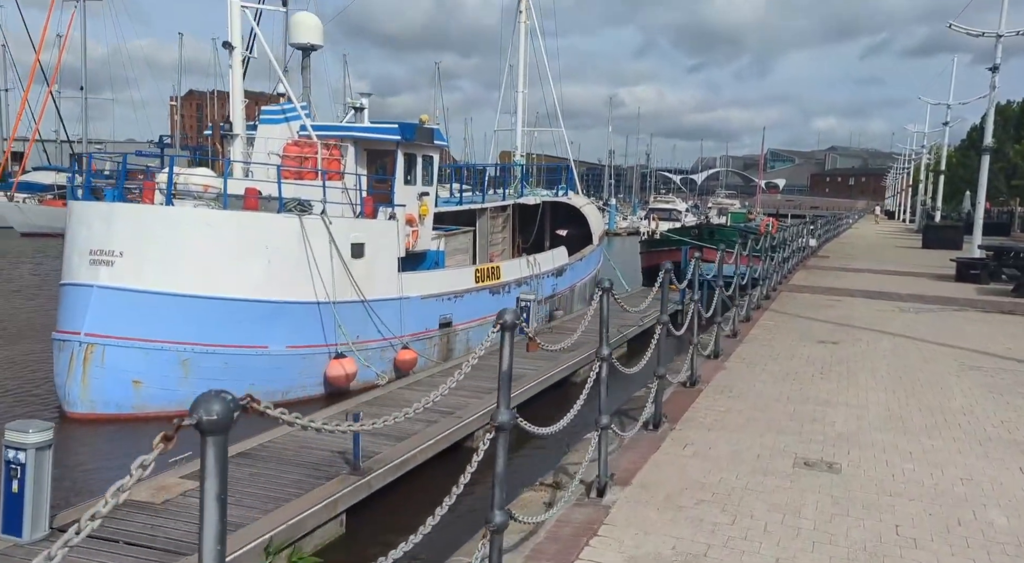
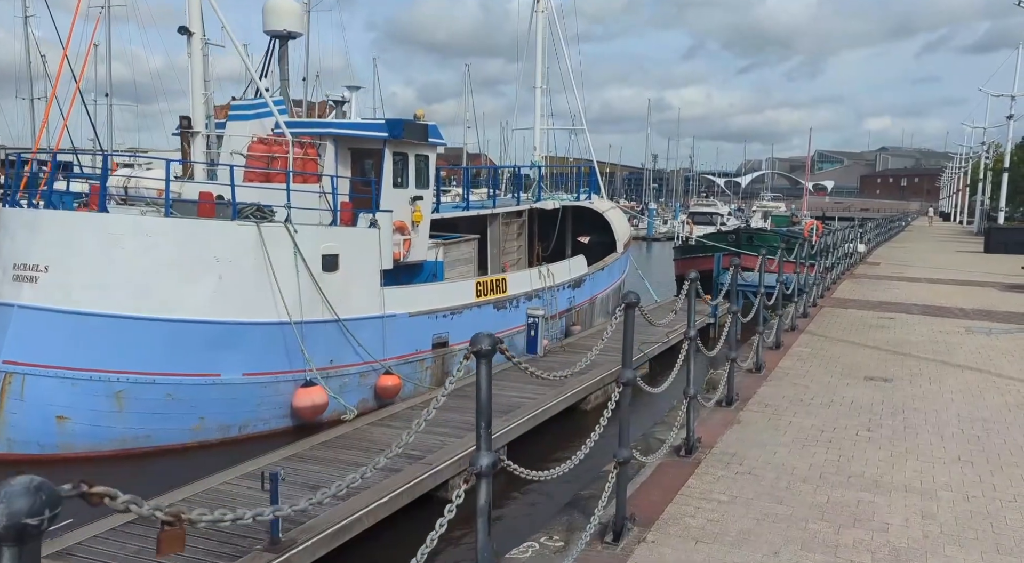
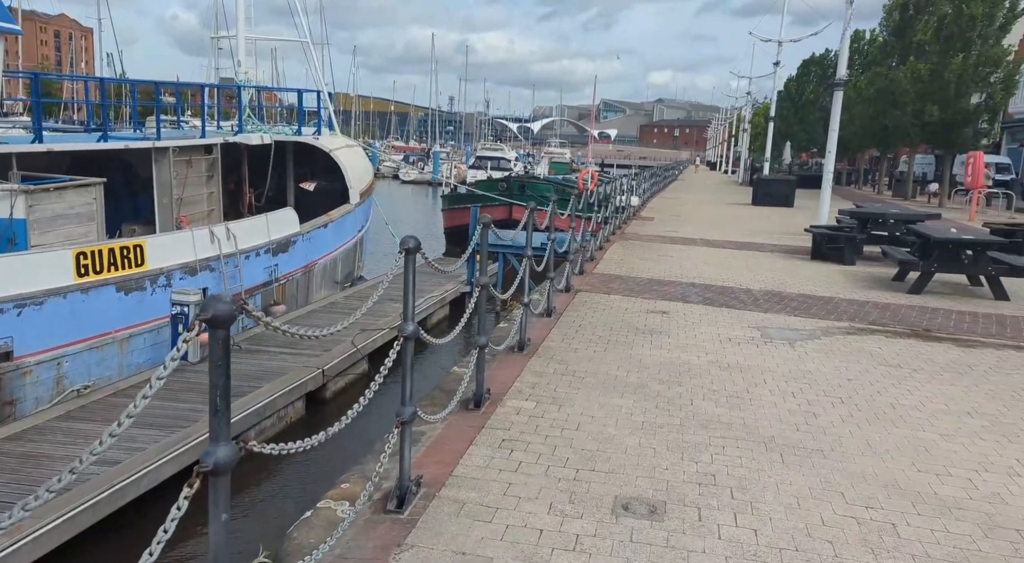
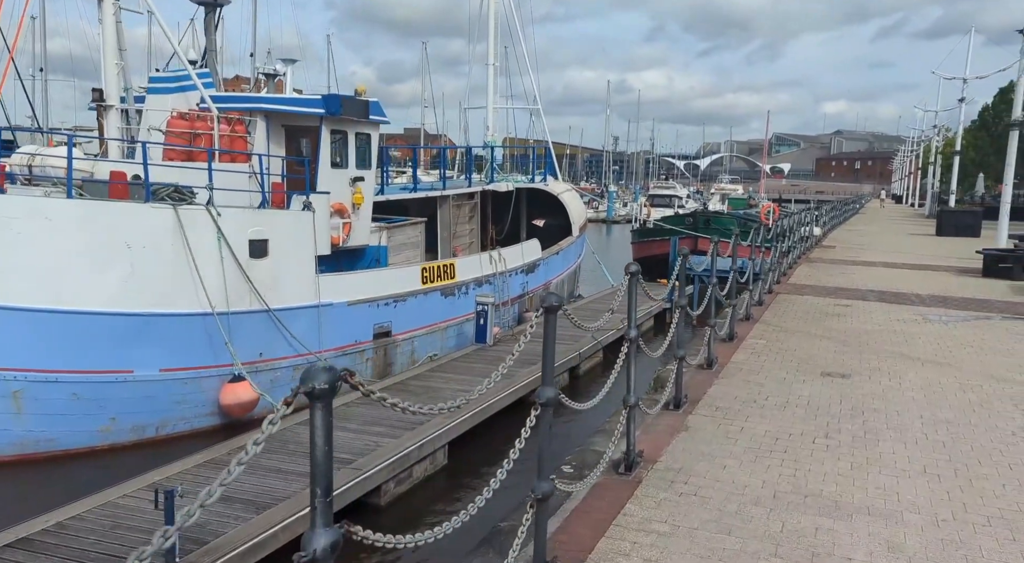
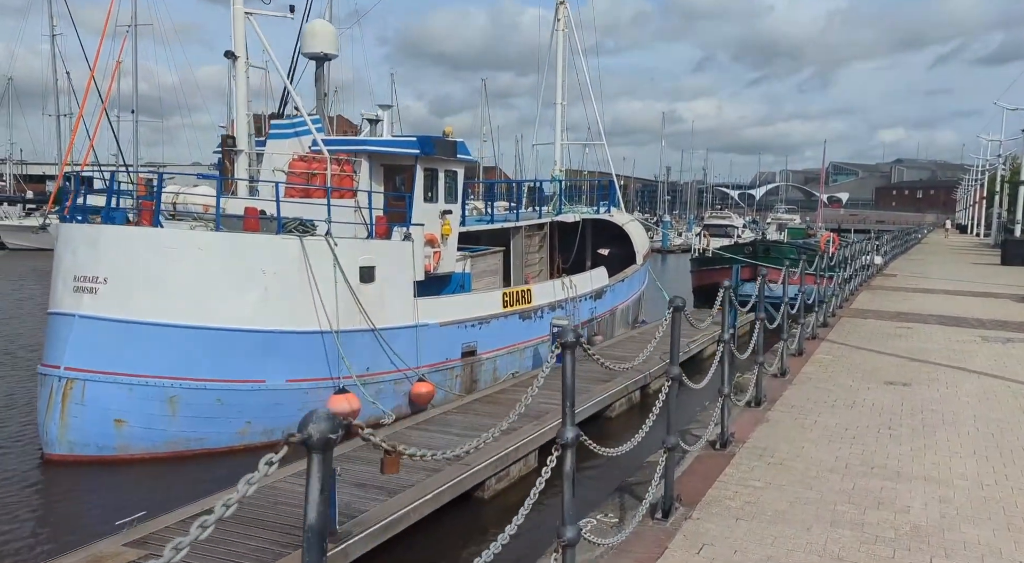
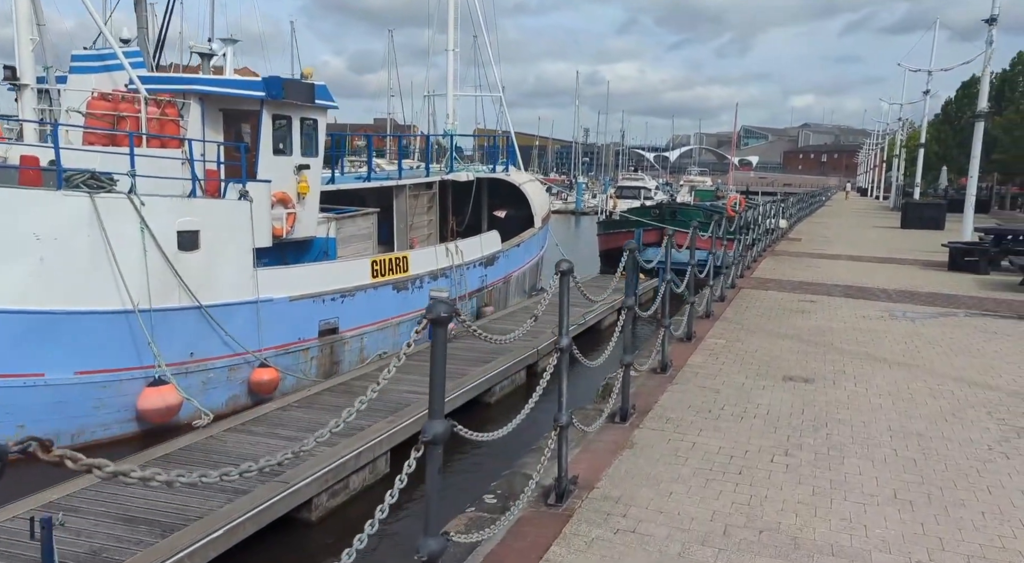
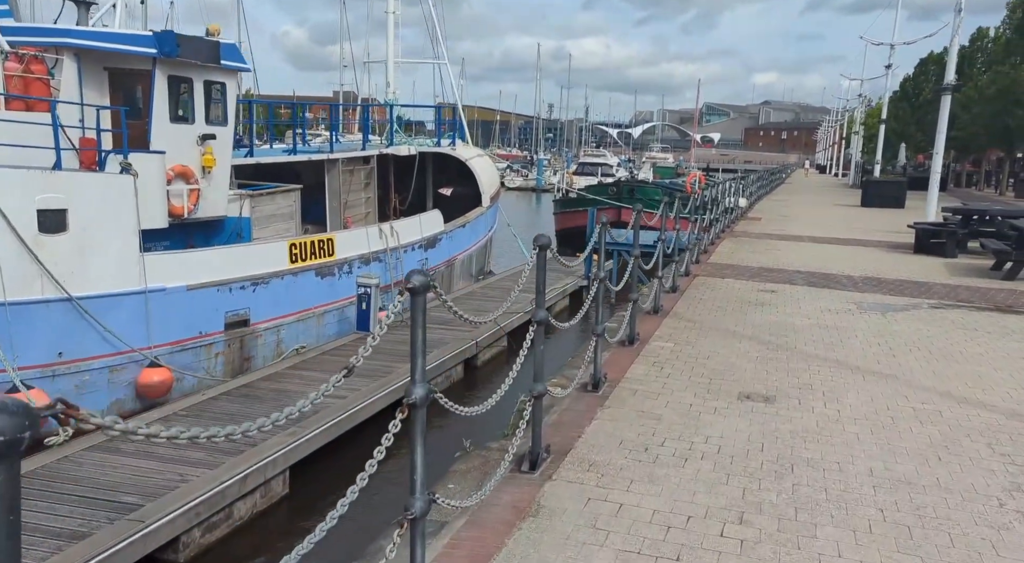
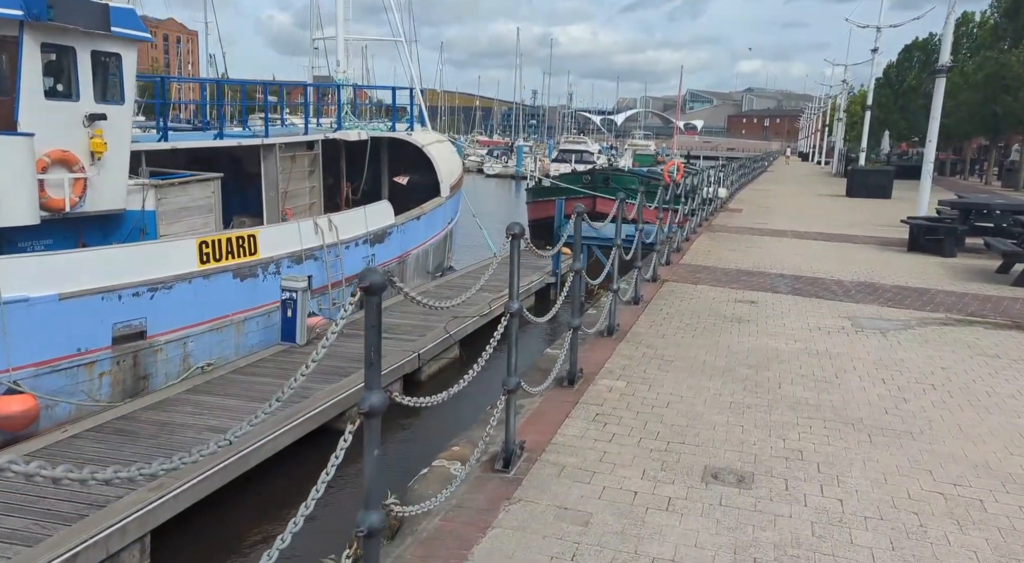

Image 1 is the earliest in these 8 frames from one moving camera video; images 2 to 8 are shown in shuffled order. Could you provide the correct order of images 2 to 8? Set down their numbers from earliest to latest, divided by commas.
5, 2, 4, 6, 7, 8, 3
